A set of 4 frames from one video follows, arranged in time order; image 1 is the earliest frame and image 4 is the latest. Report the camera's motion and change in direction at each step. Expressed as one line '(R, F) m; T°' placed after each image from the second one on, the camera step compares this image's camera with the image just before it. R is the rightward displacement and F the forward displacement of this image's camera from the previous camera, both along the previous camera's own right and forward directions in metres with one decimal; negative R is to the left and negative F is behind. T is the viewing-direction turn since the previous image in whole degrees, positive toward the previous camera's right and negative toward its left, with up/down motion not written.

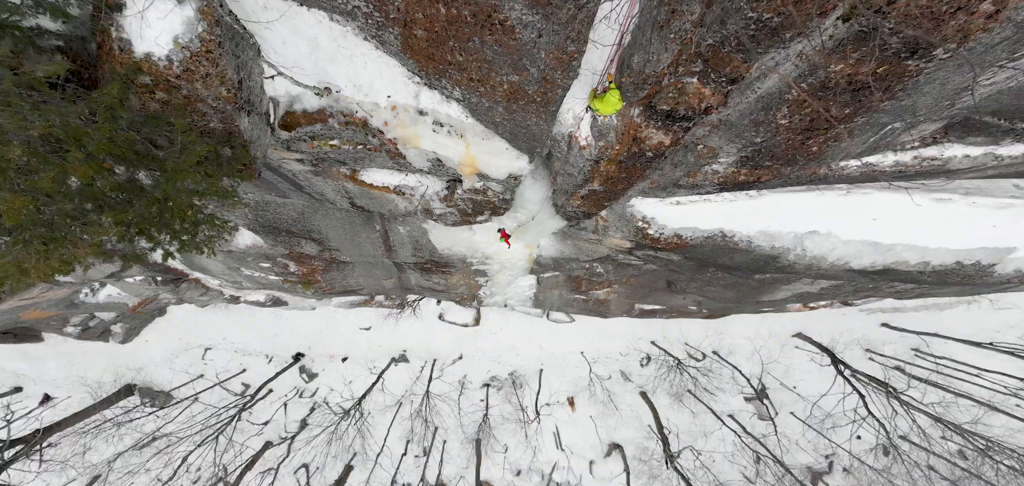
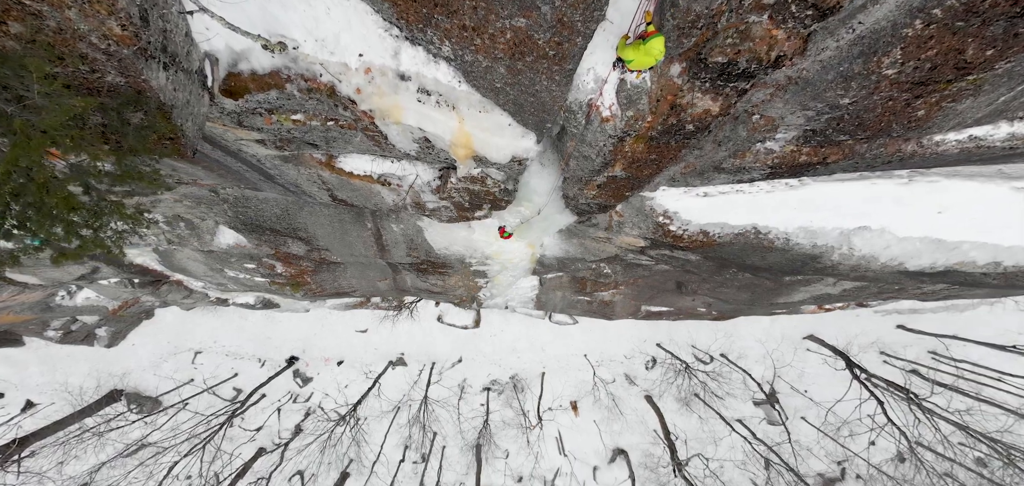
(0.0, +0.6) m; 0°
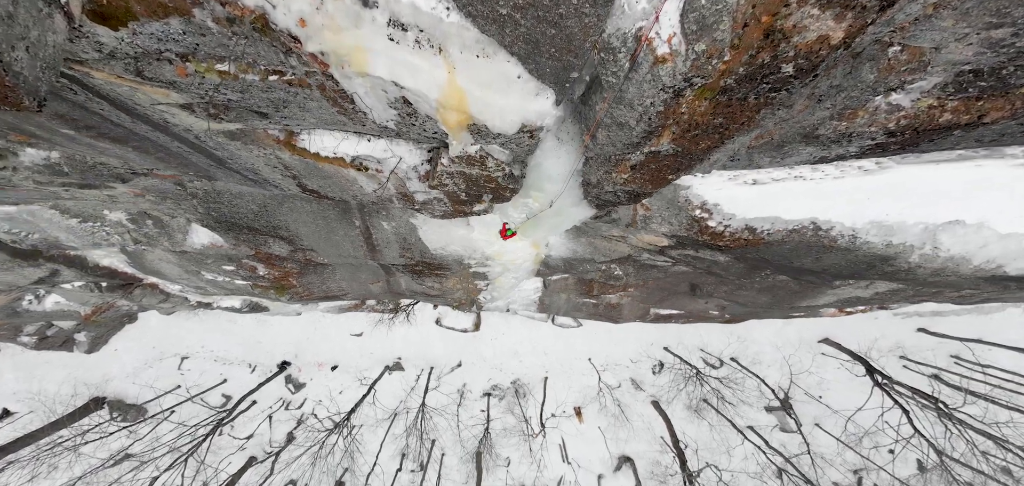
(-0.1, +0.8) m; 0°
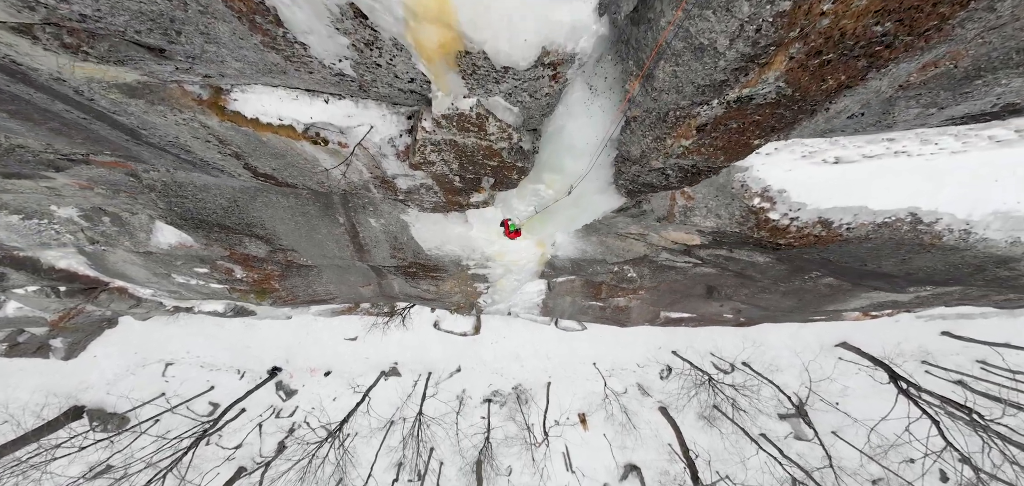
(-0.1, +0.8) m; 0°
